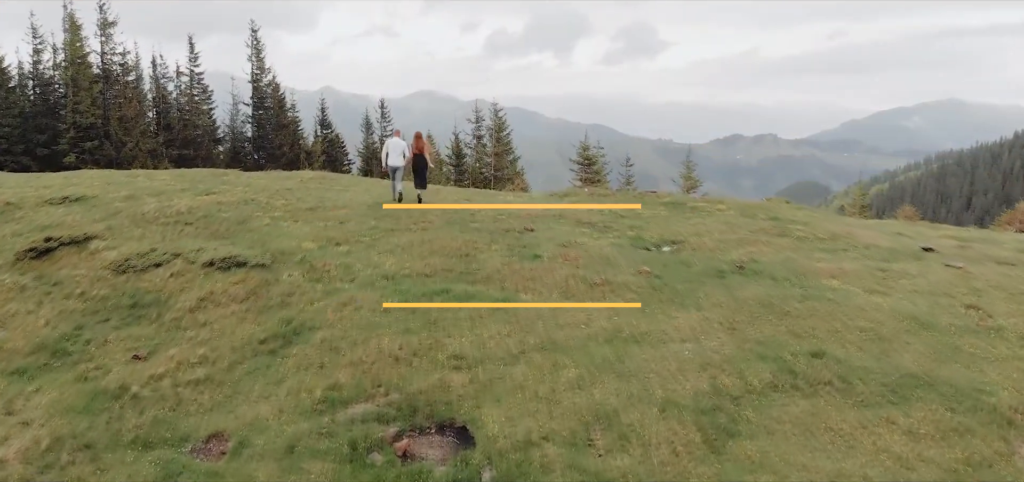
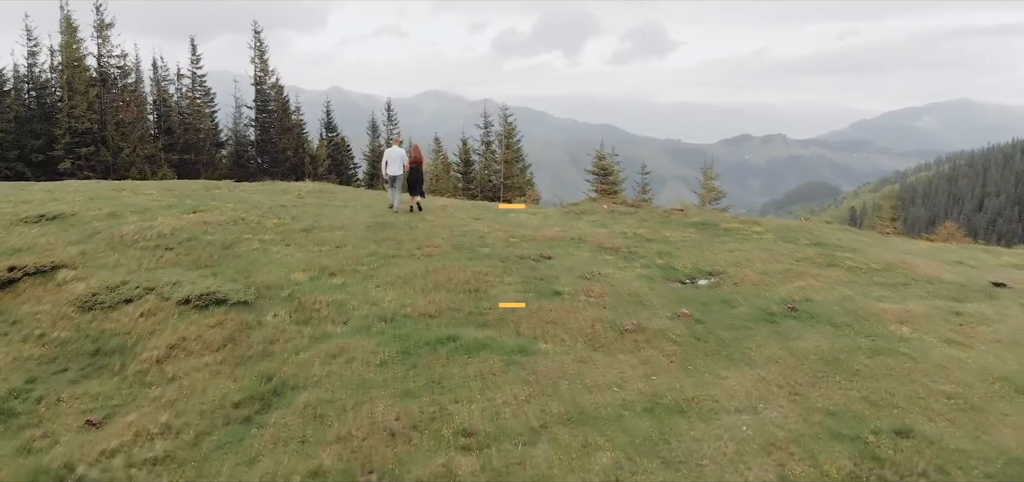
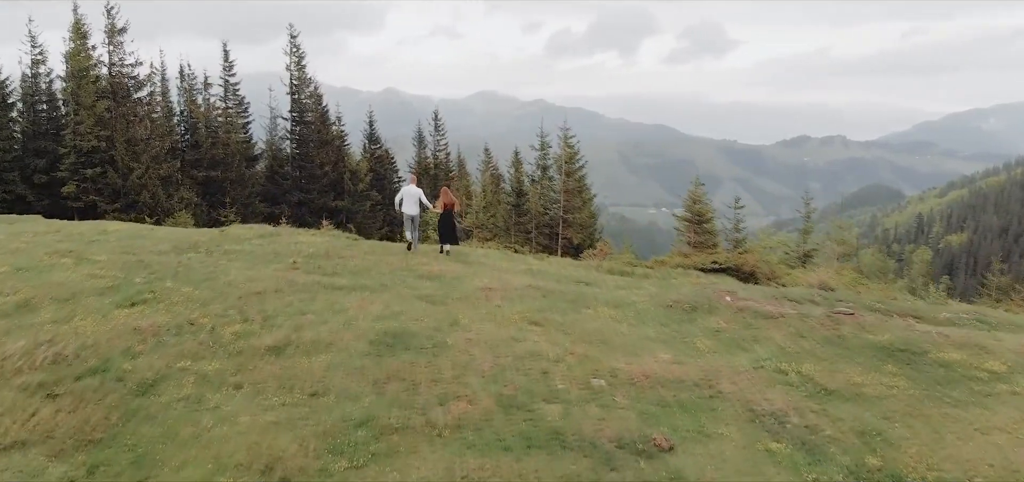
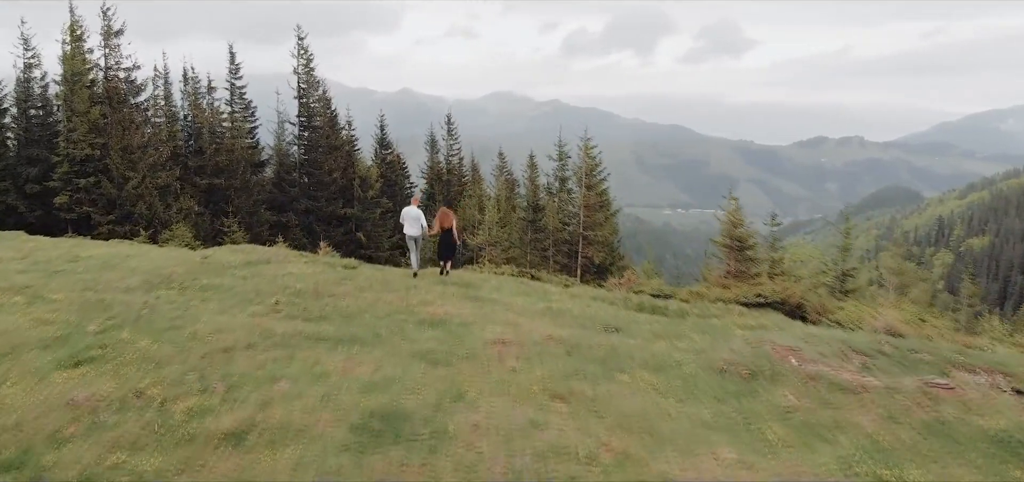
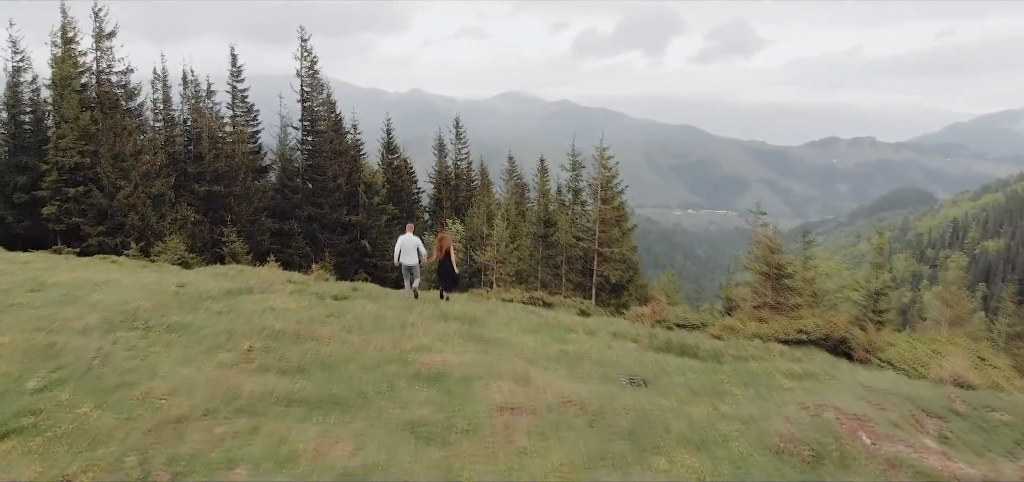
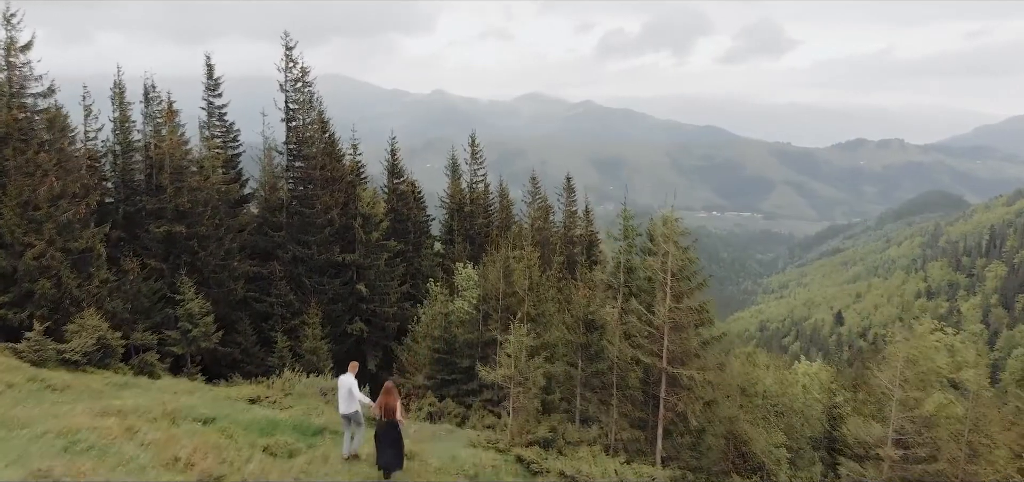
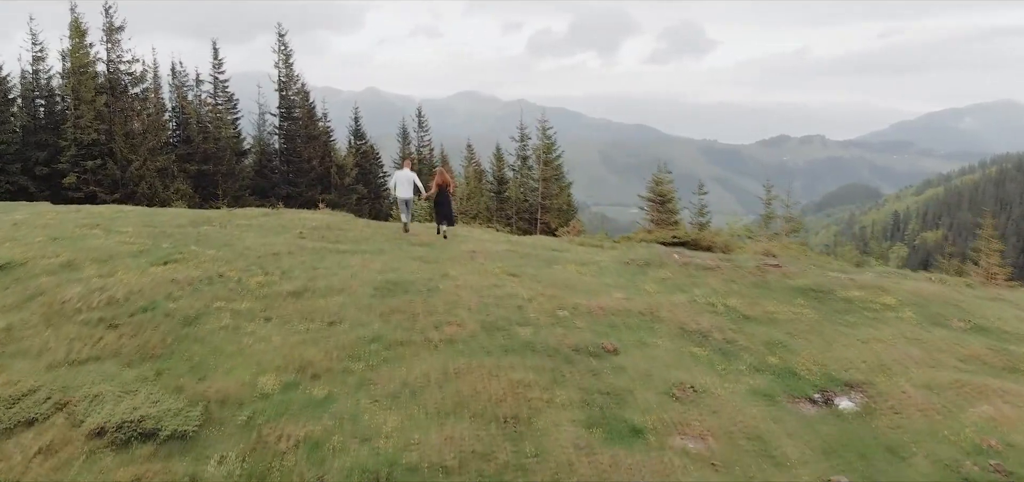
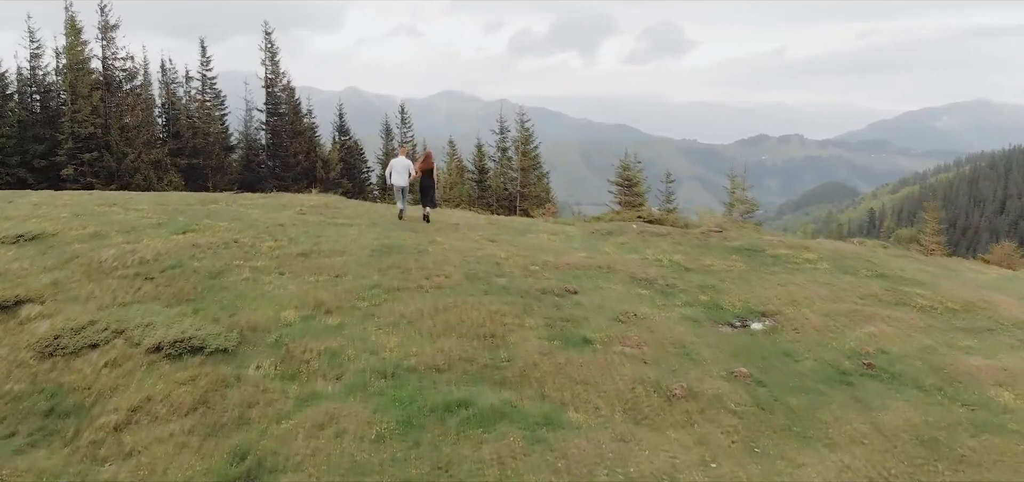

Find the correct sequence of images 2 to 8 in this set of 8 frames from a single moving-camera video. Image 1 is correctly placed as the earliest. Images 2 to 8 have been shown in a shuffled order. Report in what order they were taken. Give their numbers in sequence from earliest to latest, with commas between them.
2, 8, 7, 3, 4, 5, 6
